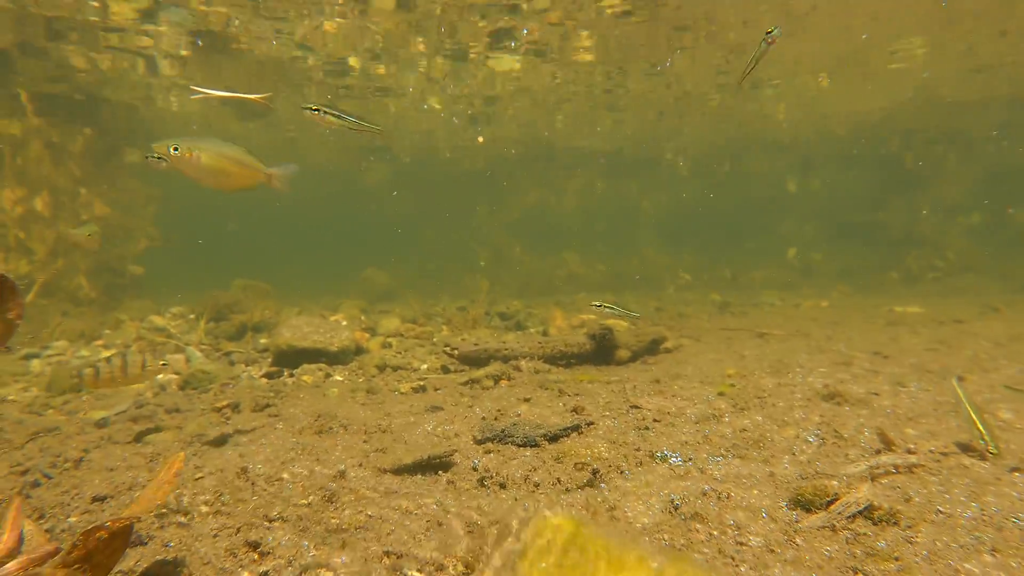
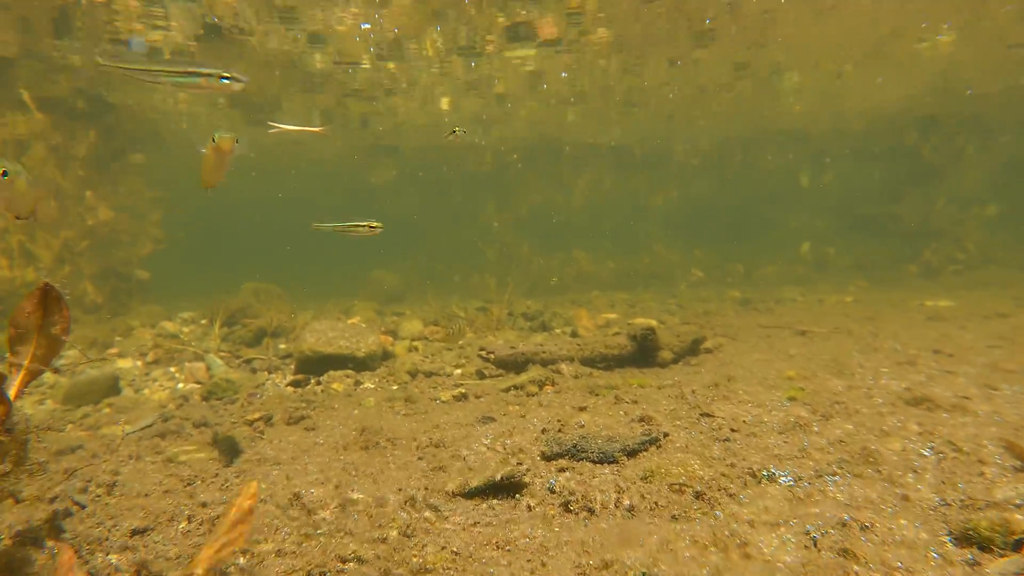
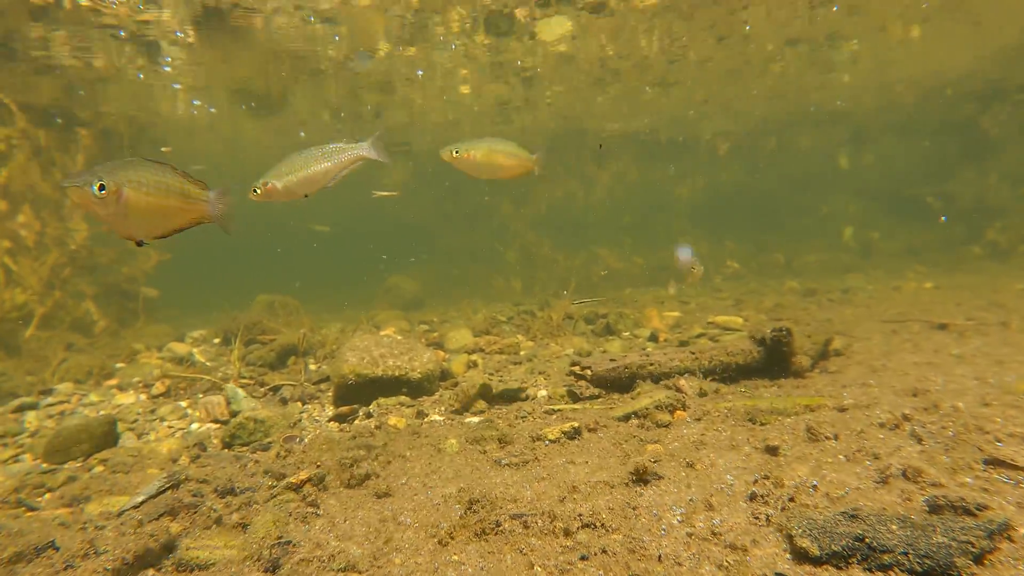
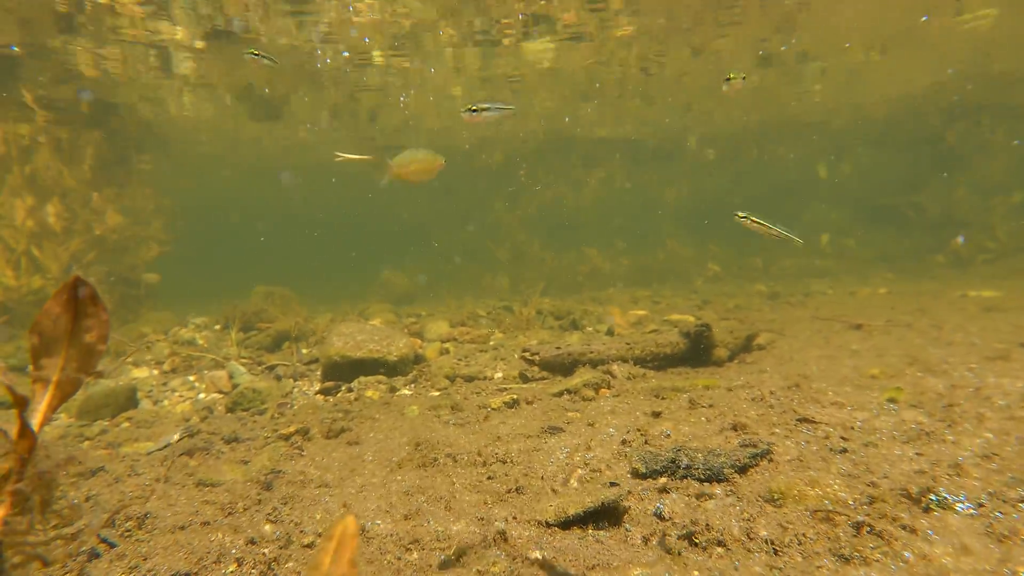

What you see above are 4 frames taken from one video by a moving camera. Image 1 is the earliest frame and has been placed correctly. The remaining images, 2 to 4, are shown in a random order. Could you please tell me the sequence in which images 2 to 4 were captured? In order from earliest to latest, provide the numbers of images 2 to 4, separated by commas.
2, 4, 3
